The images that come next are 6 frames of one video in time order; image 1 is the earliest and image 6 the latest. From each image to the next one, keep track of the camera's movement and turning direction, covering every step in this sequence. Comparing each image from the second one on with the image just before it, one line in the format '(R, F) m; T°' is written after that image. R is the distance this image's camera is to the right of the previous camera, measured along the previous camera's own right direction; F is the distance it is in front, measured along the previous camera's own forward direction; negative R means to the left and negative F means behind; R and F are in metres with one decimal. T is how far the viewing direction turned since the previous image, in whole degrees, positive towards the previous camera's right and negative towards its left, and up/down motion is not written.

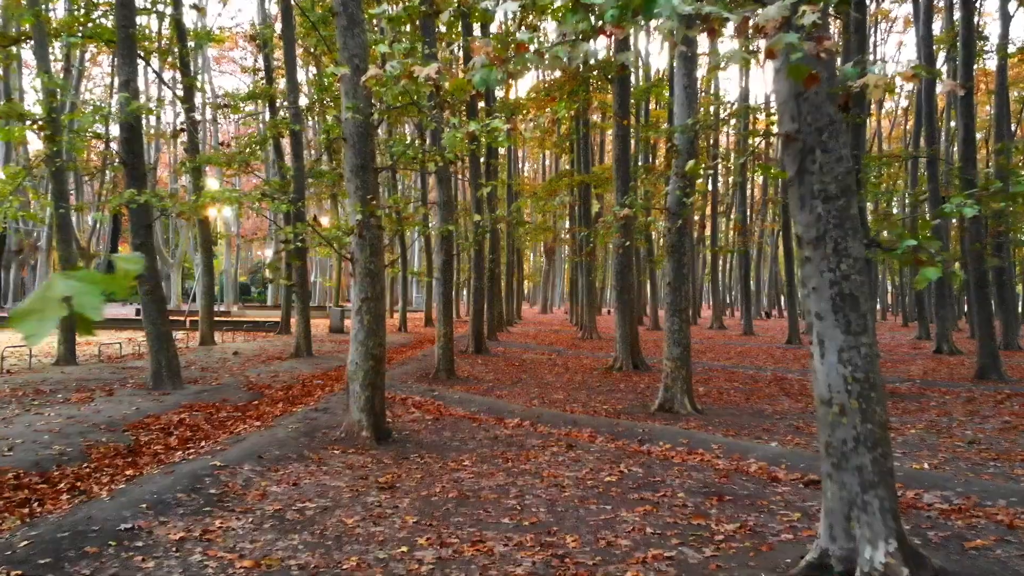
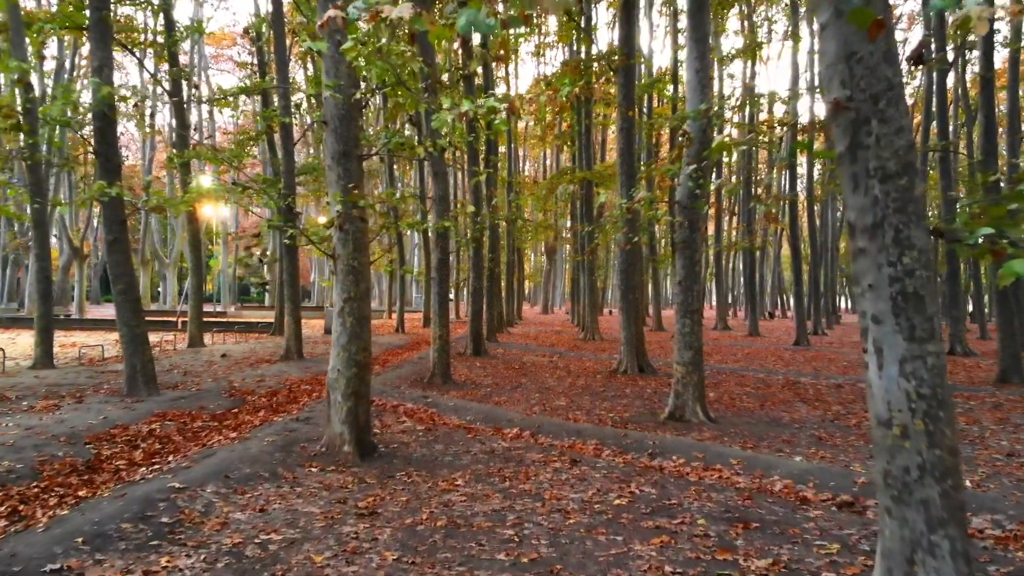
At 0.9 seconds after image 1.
(0.0, +0.7) m; 0°
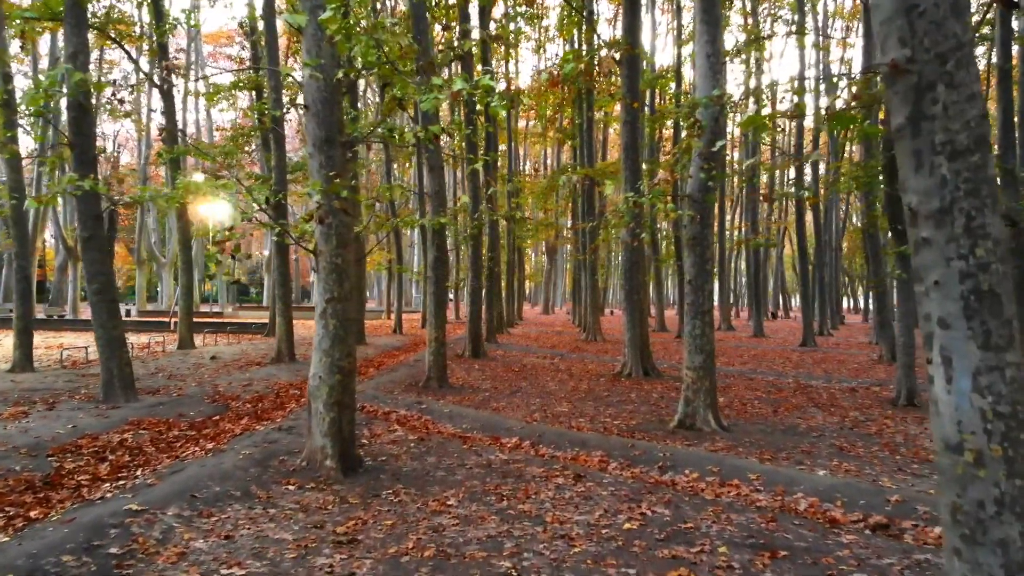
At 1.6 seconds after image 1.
(0.0, +0.6) m; 0°
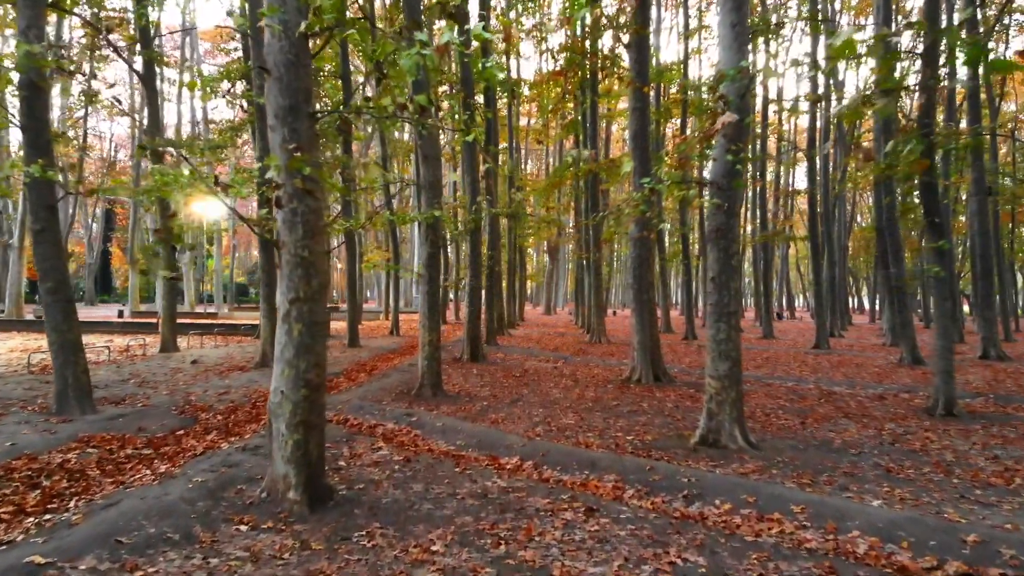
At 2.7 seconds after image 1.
(0.0, +1.0) m; 0°
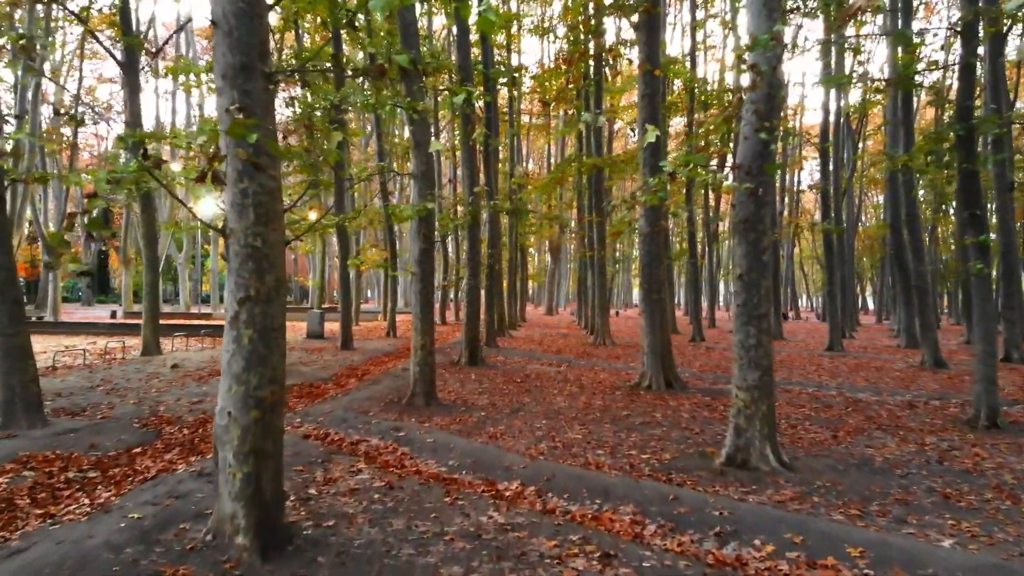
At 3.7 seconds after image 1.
(0.0, +0.9) m; 0°
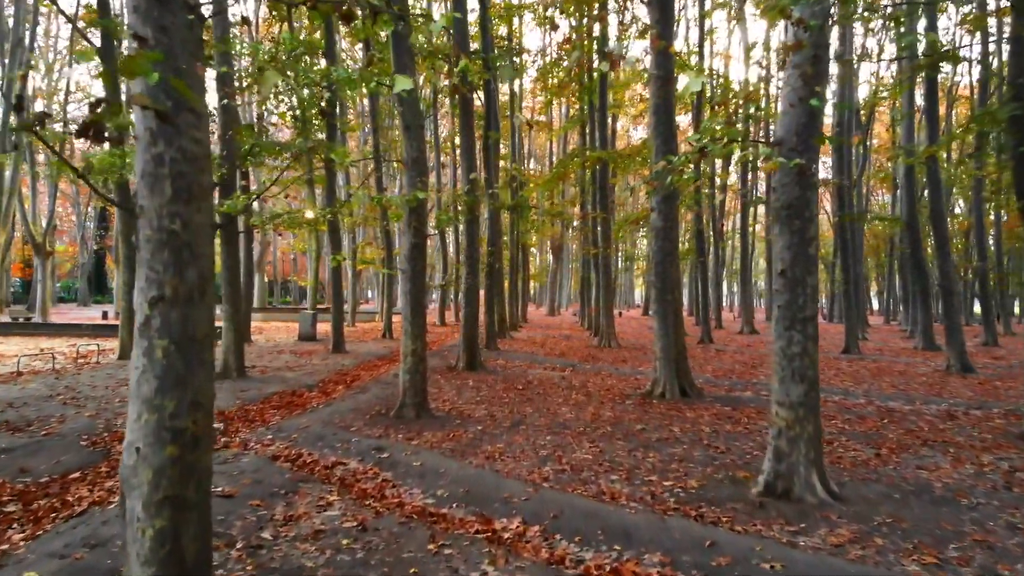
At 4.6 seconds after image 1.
(0.0, +1.0) m; 0°
